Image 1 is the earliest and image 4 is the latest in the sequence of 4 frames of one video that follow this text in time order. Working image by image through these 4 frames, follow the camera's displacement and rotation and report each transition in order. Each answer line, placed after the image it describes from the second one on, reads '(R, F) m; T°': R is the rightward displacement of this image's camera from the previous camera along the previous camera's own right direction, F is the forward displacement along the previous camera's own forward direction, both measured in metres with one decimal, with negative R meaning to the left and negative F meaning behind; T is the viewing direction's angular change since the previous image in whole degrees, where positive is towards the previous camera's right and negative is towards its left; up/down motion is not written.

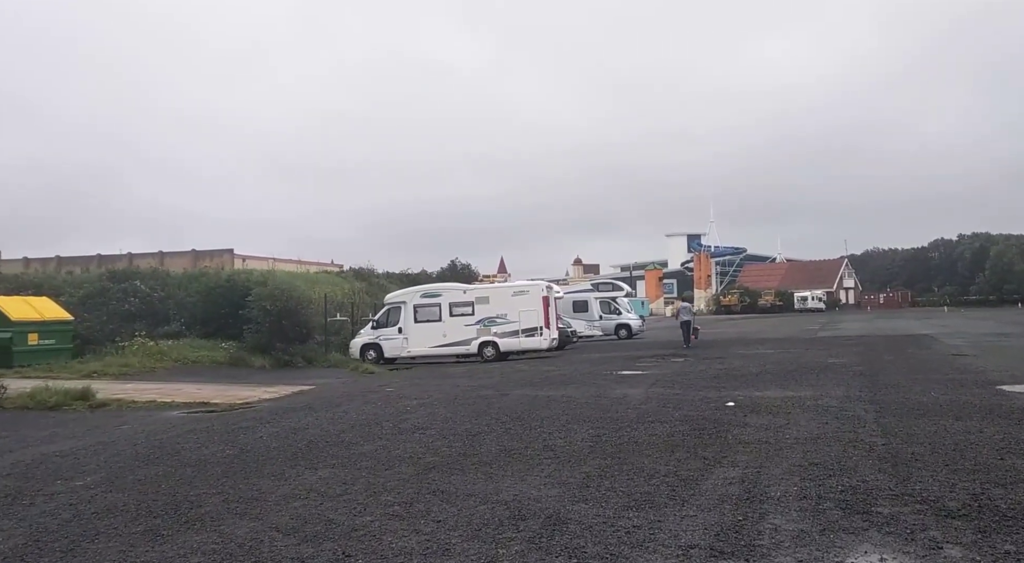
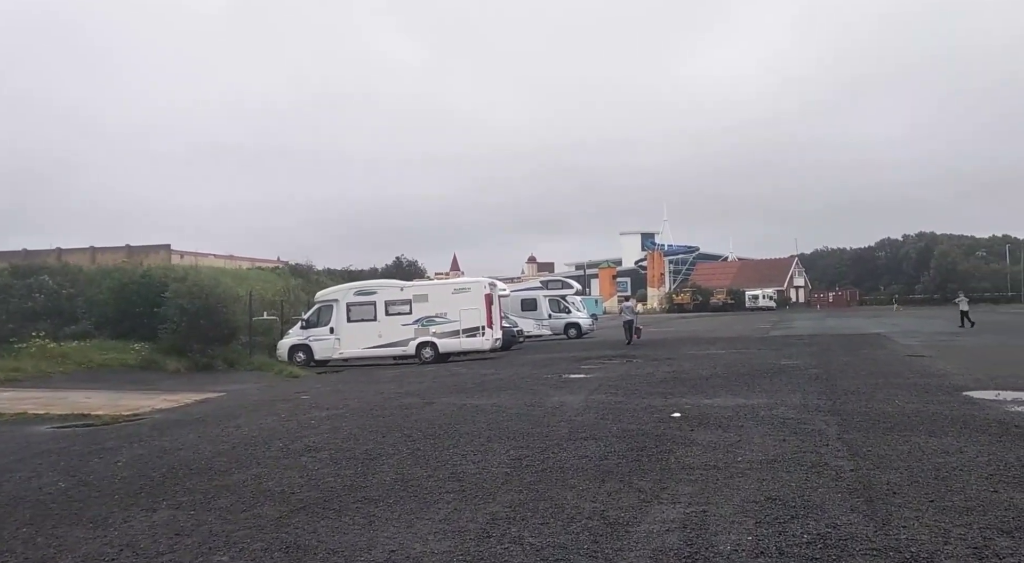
(+0.5, +1.4) m; +3°
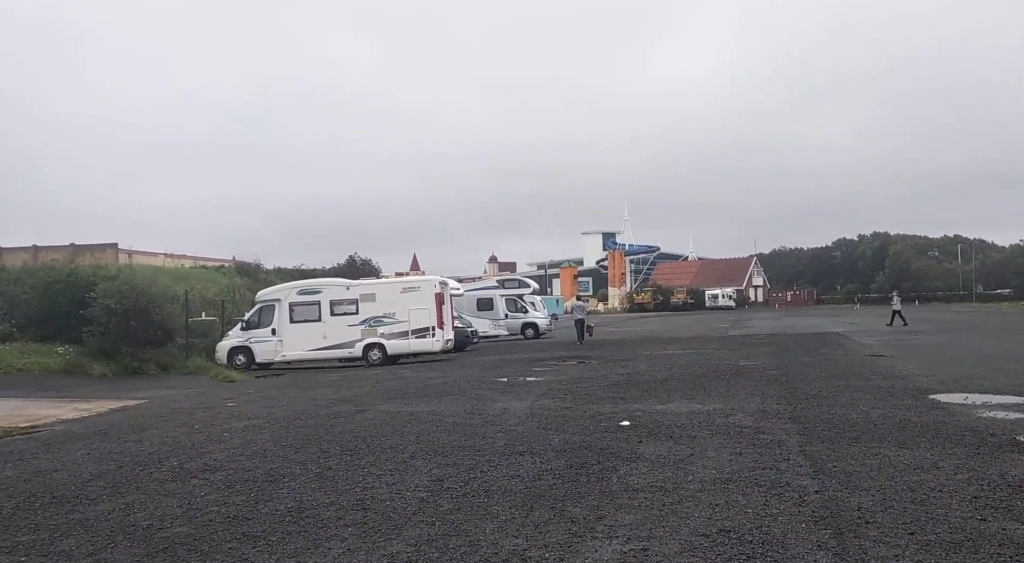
(+0.4, +0.9) m; +3°
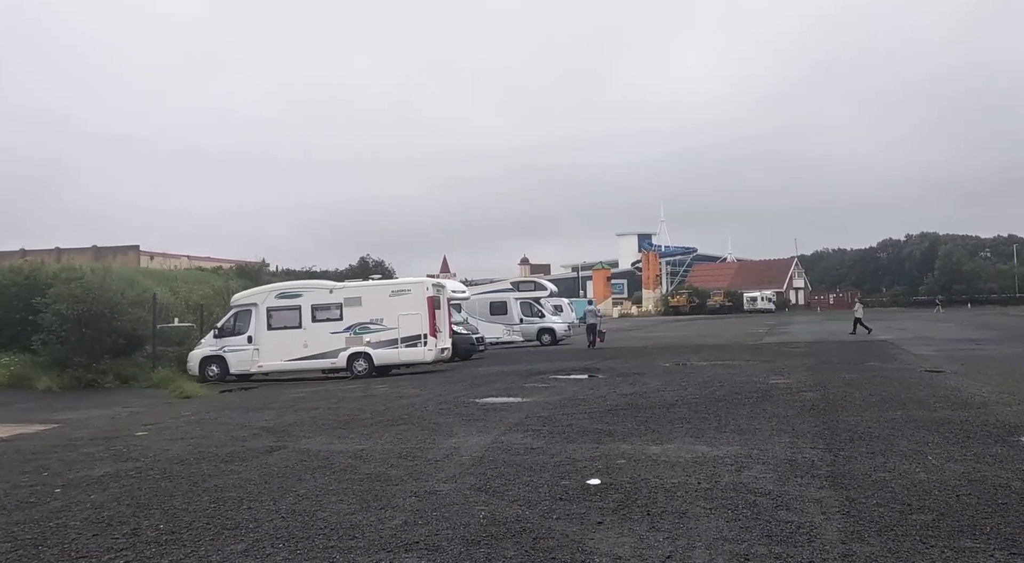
(+1.0, +2.6) m; -3°
